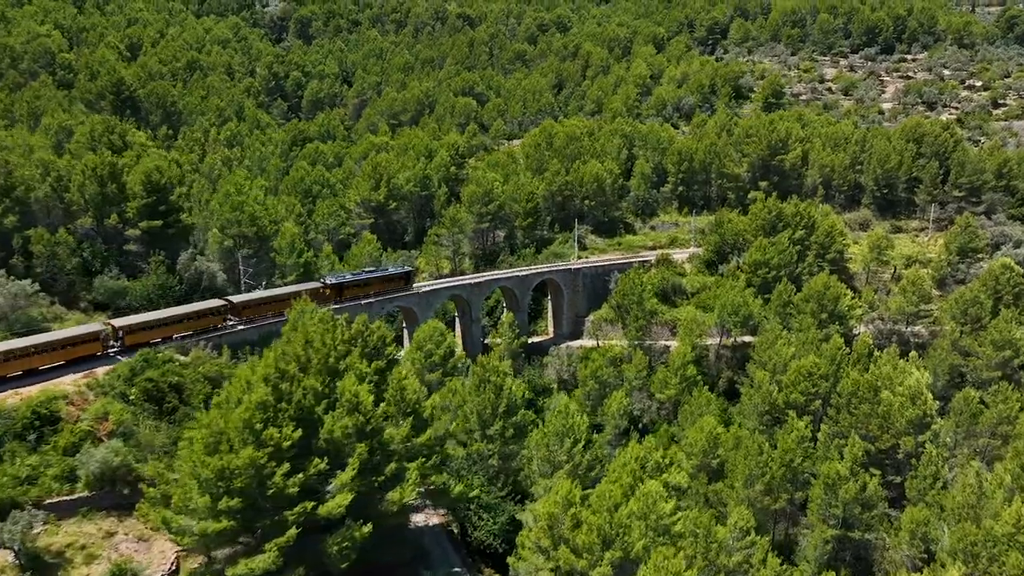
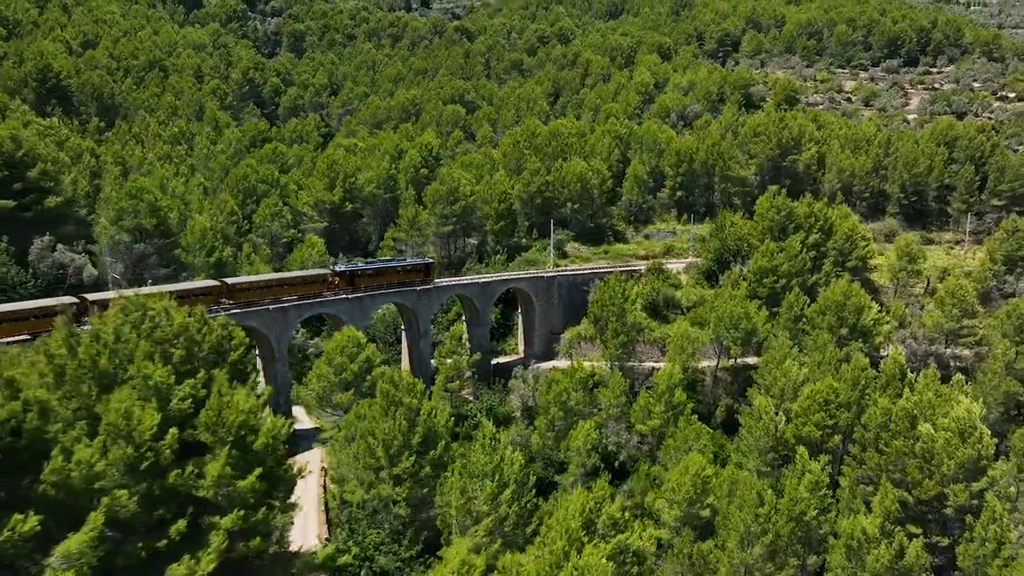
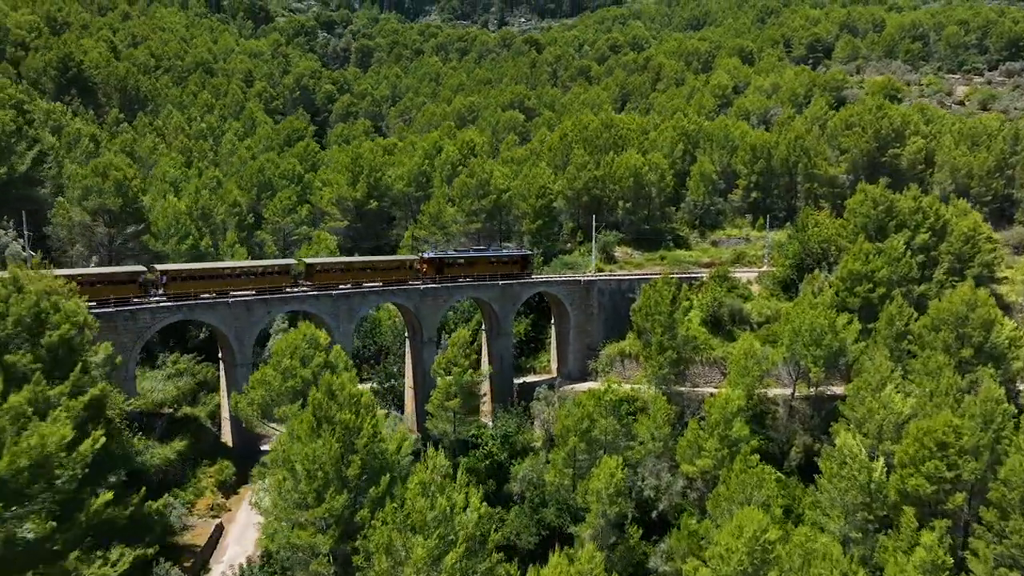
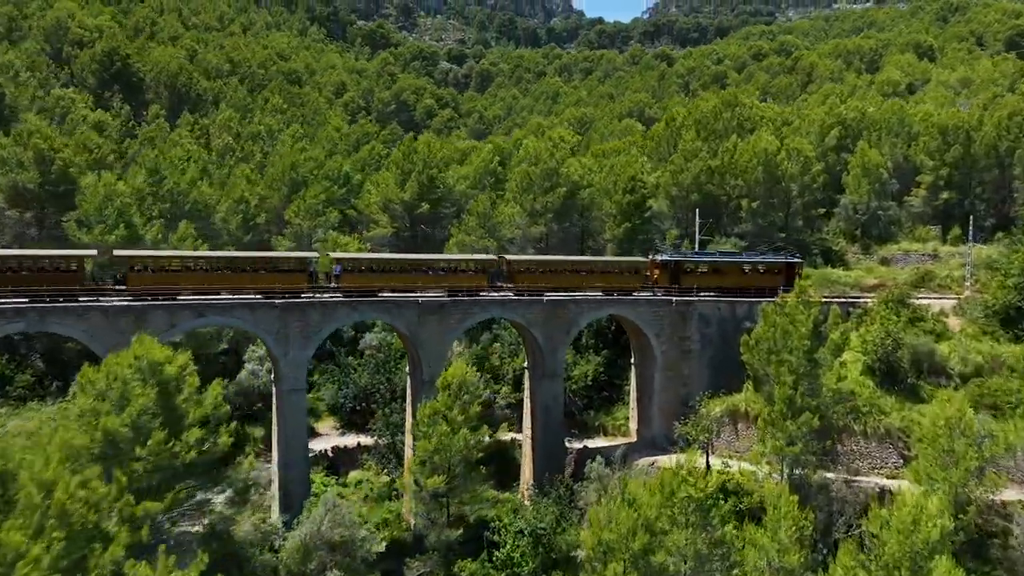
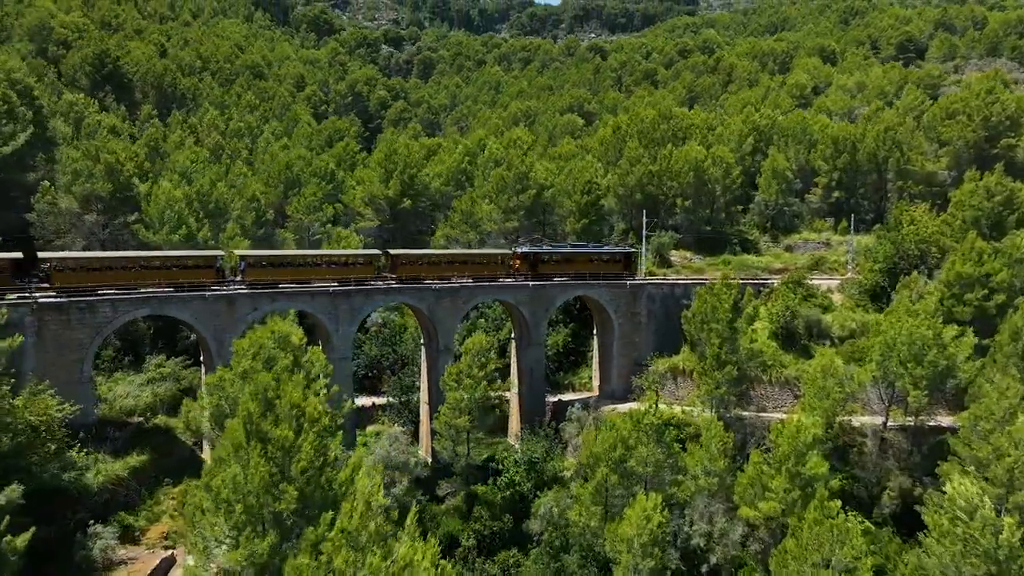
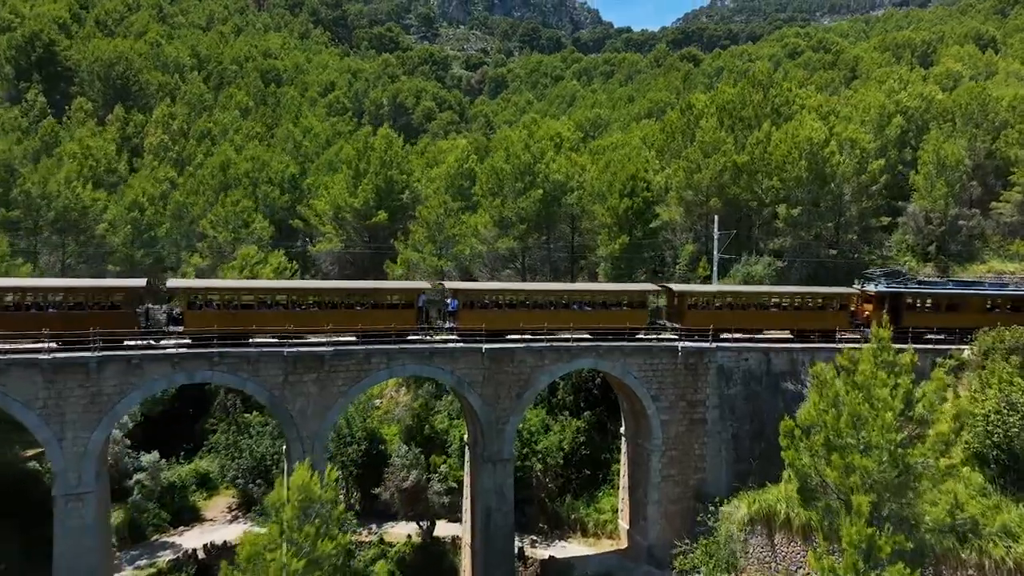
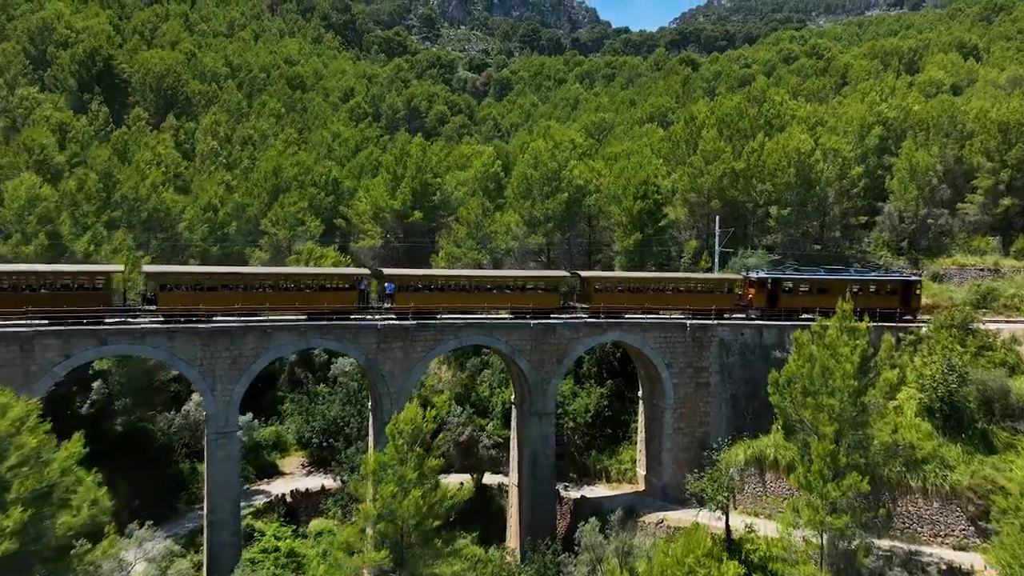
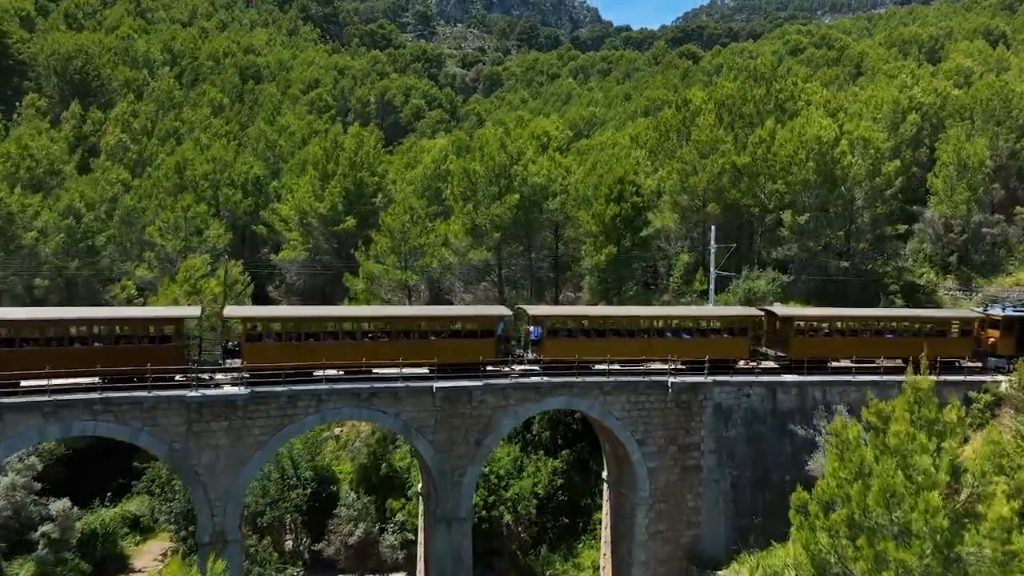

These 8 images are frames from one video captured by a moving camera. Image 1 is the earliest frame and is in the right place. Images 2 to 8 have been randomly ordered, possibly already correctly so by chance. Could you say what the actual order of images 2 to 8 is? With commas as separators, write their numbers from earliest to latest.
2, 3, 5, 4, 7, 6, 8
